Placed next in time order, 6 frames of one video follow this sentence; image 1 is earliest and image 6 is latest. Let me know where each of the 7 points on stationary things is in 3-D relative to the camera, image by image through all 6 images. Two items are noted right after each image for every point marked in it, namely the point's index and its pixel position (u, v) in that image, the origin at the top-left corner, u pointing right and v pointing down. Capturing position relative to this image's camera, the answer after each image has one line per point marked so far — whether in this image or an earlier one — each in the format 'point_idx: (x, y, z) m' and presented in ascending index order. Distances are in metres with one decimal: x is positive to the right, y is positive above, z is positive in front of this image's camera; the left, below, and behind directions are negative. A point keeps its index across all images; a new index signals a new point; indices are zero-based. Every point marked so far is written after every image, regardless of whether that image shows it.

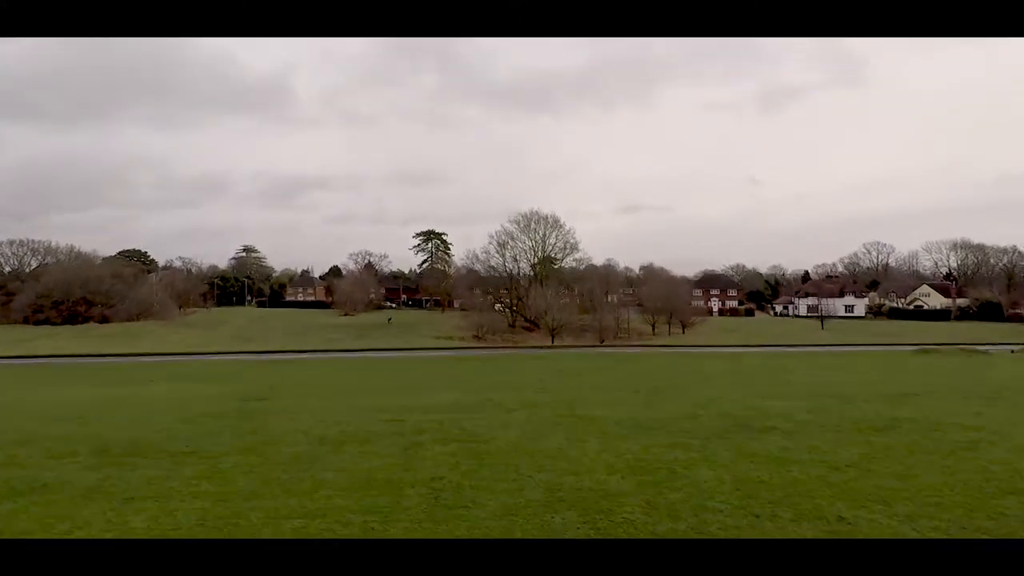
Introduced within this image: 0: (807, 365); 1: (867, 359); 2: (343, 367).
0: (+5.1, -1.3, +18.5) m
1: (+6.6, -1.3, +20.1) m
2: (-2.9, -1.3, +18.6) m
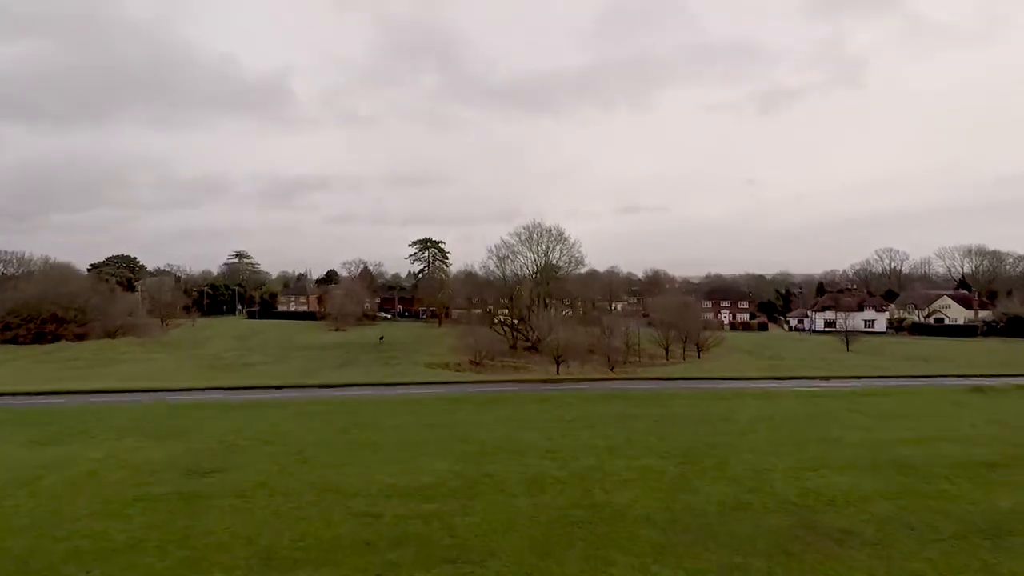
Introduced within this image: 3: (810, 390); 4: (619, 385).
0: (+5.1, -1.8, +16.2) m
1: (+6.7, -1.8, +17.7) m
2: (-2.9, -1.8, +16.2) m
3: (+5.2, -1.8, +18.9) m
4: (+2.0, -1.8, +19.7) m
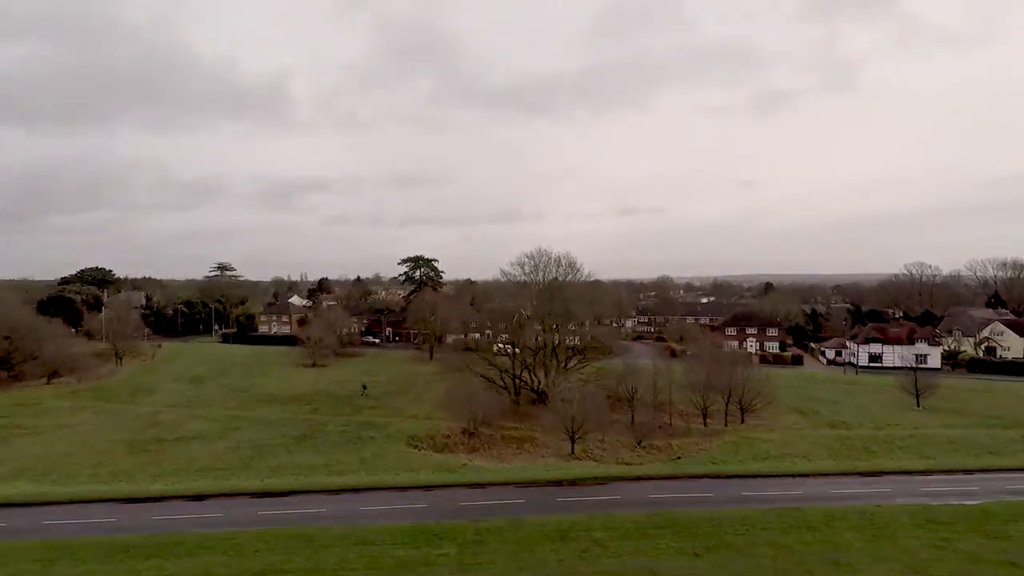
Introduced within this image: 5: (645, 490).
0: (+5.2, -2.8, +11.1) m
1: (+6.7, -2.8, +12.6) m
2: (-2.8, -2.9, +11.1) m
3: (+5.3, -2.8, +13.8) m
4: (+2.0, -2.8, +14.6) m
5: (+1.8, -2.8, +14.9) m
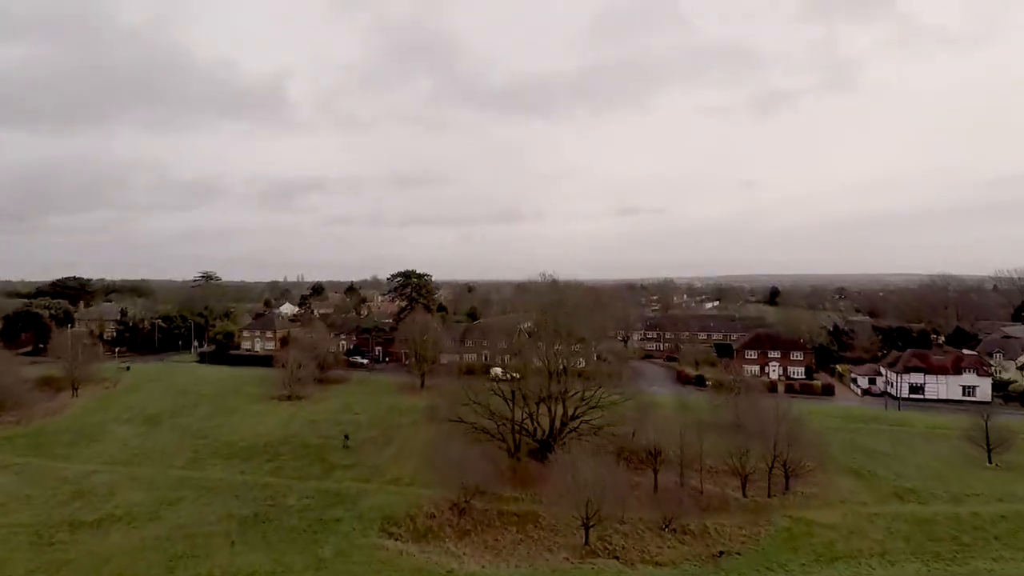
0: (+5.1, -3.6, +7.2) m
1: (+6.7, -3.5, +8.8) m
2: (-2.9, -3.6, +7.3) m
3: (+5.3, -3.5, +9.9) m
4: (+2.0, -3.5, +10.8) m
5: (+1.8, -3.5, +11.1) m
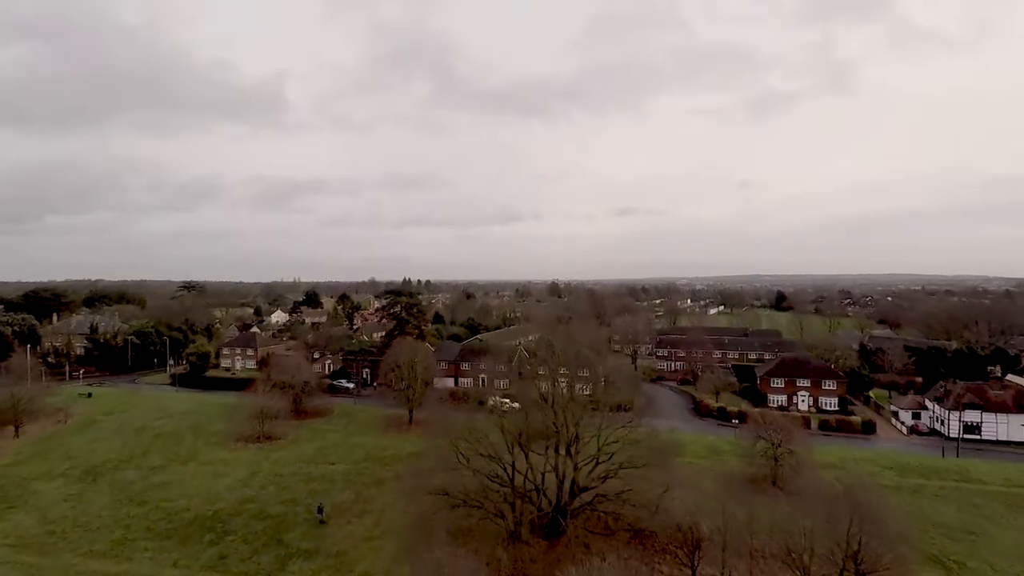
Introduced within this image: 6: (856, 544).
0: (+5.1, -4.2, +3.2) m
1: (+6.7, -4.2, +4.8) m
2: (-2.9, -4.3, +3.3) m
3: (+5.3, -4.2, +5.9) m
4: (+2.0, -4.2, +6.8) m
5: (+1.8, -4.2, +7.1) m
6: (+4.7, -3.5, +14.9) m
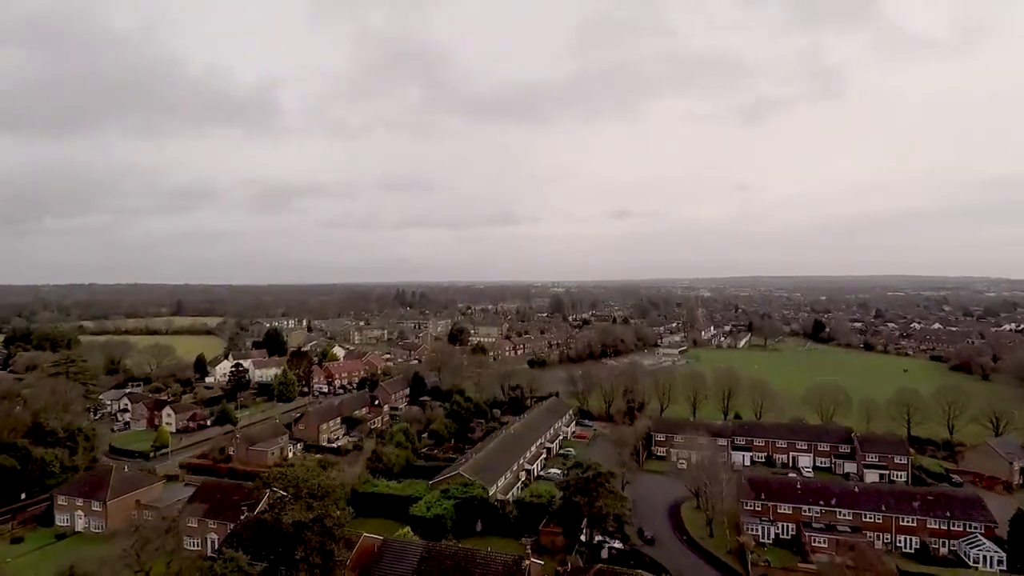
0: (+5.2, -7.8, -16.3) m
1: (+6.8, -7.8, -14.8) m
2: (-2.8, -7.8, -16.3) m
3: (+5.3, -7.7, -13.6) m
4: (+2.1, -7.7, -12.8) m
5: (+1.9, -7.7, -12.4) m
6: (+4.8, -7.1, -4.7) m
